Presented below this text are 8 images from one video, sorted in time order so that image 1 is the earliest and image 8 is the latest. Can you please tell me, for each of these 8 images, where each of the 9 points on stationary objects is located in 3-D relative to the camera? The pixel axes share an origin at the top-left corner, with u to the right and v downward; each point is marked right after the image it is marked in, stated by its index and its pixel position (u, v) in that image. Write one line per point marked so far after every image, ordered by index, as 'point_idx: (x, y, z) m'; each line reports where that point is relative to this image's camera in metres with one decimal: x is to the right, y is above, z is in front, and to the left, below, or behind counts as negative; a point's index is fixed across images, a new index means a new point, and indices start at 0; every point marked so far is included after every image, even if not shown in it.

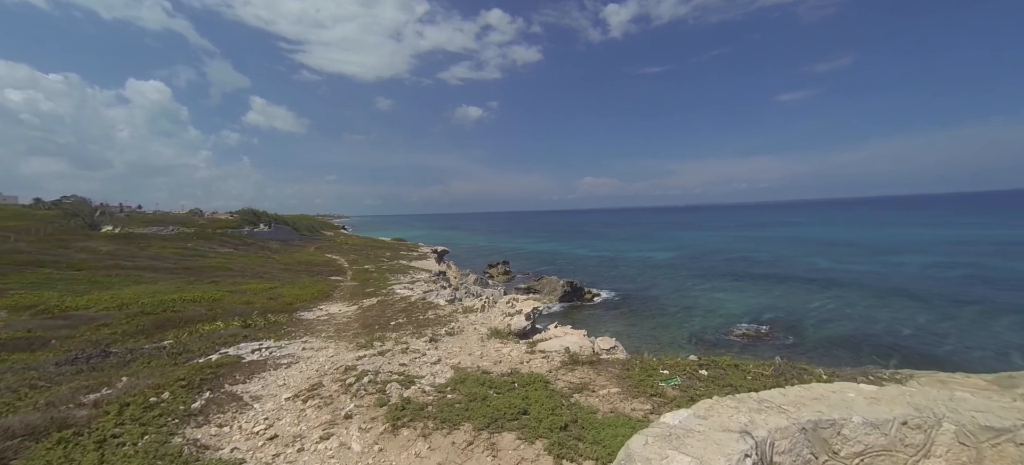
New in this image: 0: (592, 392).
0: (+3.0, -5.9, +14.6) m
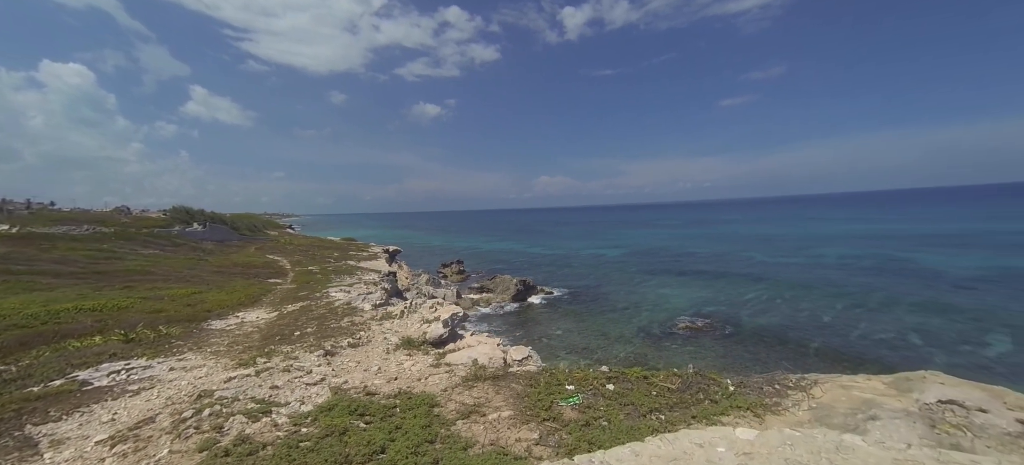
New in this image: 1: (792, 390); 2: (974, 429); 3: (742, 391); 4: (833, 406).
0: (-1.0, -5.8, +12.5) m
1: (+7.9, -4.5, +11.1) m
2: (+9.6, -4.1, +8.1) m
3: (+6.6, -4.6, +11.3) m
4: (+8.1, -4.4, +9.9) m
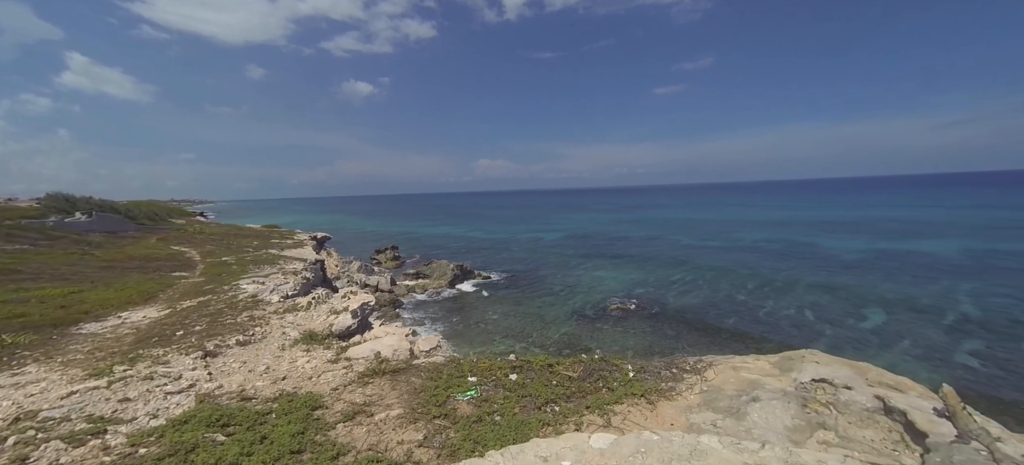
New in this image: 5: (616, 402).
0: (-4.1, -5.3, +11.3) m
1: (+4.9, -3.9, +11.1) m
2: (+7.0, -3.6, +8.5) m
3: (+3.6, -4.1, +11.2) m
4: (+5.3, -3.9, +10.0) m
5: (+2.5, -4.2, +9.9) m
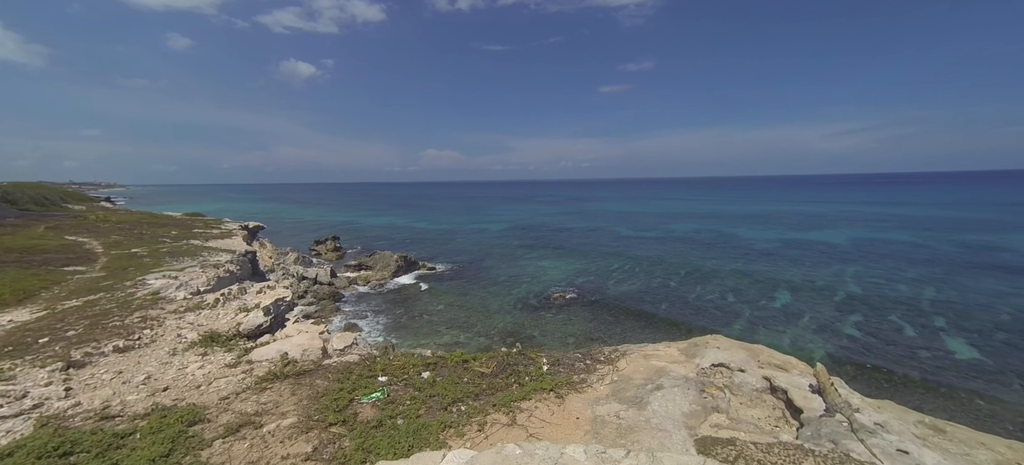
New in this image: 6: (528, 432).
0: (-6.6, -5.0, +10.0) m
1: (+2.4, -3.7, +11.0) m
2: (+4.8, -3.4, +8.6) m
3: (+1.1, -3.8, +10.9) m
4: (+3.0, -3.7, +9.9) m
5: (+0.2, -4.0, +9.4) m
6: (+0.3, -4.2, +8.4) m
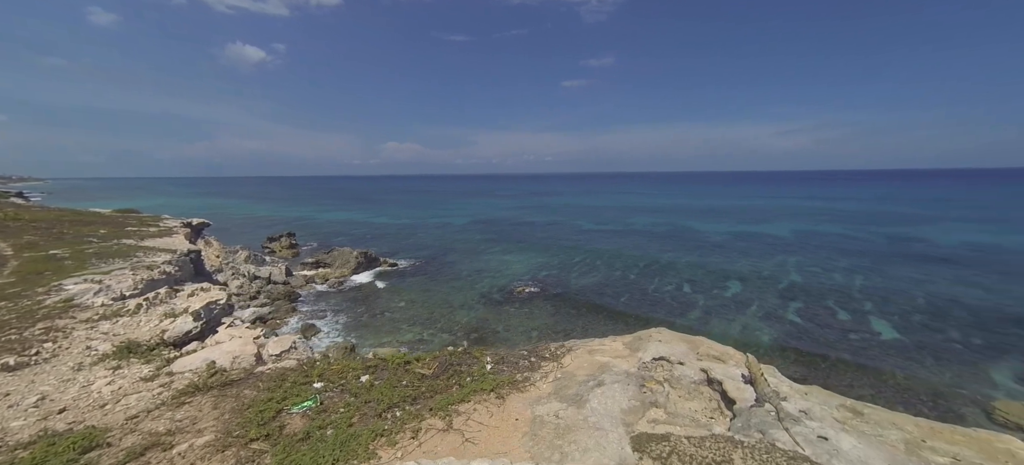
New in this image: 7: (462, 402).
0: (-8.0, -4.9, +9.0) m
1: (+0.9, -3.5, +10.7) m
2: (+3.5, -3.2, +8.6) m
3: (-0.4, -3.7, +10.5) m
4: (+1.5, -3.5, +9.7) m
5: (-1.2, -3.9, +9.0) m
6: (-1.0, -4.1, +7.9) m
7: (-1.1, -3.9, +9.0) m
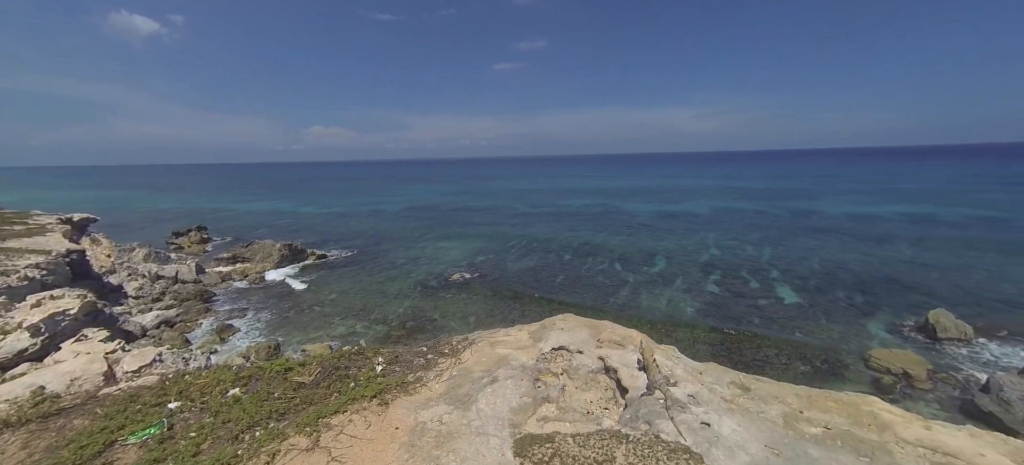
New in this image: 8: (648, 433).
0: (-10.2, -4.9, +6.8) m
1: (-1.7, -3.1, +9.8) m
2: (+1.2, -2.8, +8.1) m
3: (-3.0, -3.3, +9.4) m
4: (-1.0, -3.1, +8.9) m
5: (-3.5, -3.6, +7.8) m
6: (-3.1, -3.9, +6.8) m
7: (-3.4, -3.6, +7.8) m
8: (+2.1, -3.1, +6.0) m
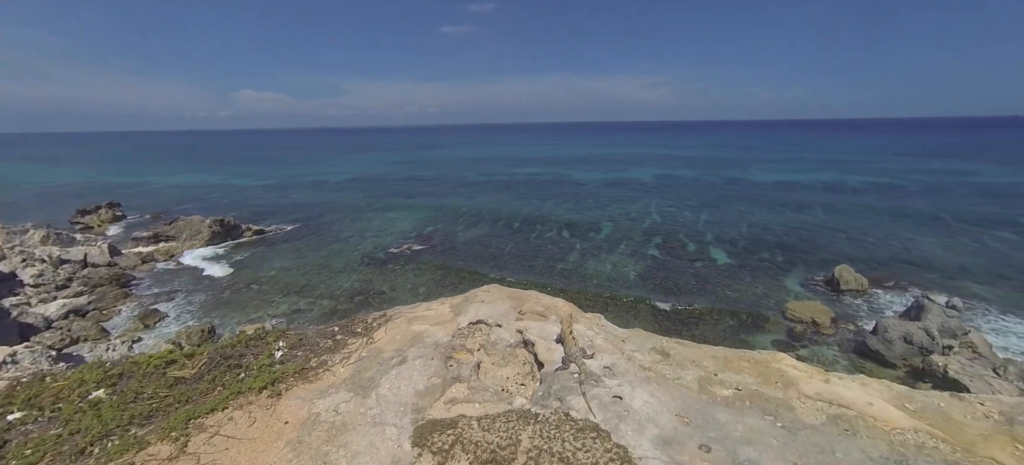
0: (-11.6, -4.6, +5.1) m
1: (-3.6, -2.4, +8.9) m
2: (-0.5, -2.2, +7.5) m
3: (-4.8, -2.6, +8.4) m
4: (-2.7, -2.4, +8.1) m
5: (-5.1, -3.1, +6.8) m
6: (-4.6, -3.4, +5.8) m
7: (-5.0, -3.1, +6.7) m
8: (+0.7, -2.5, +5.6) m
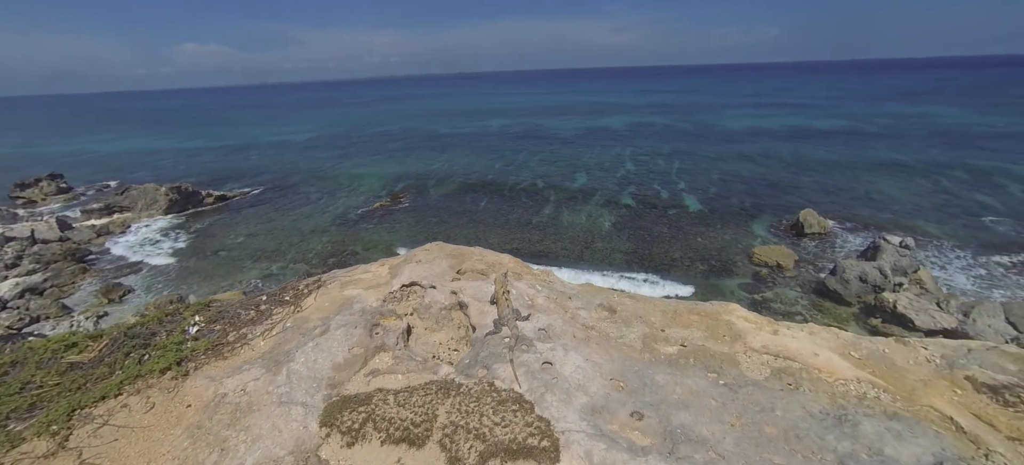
0: (-12.5, -4.4, +4.2) m
1: (-4.8, -1.5, +8.1) m
2: (-1.6, -1.4, +6.8) m
3: (-5.9, -1.9, +7.6) m
4: (-3.8, -1.6, +7.4) m
5: (-6.1, -2.5, +6.0) m
6: (-5.6, -2.9, +5.1) m
7: (-6.1, -2.5, +6.0) m
8: (-0.4, -1.9, +5.1) m
